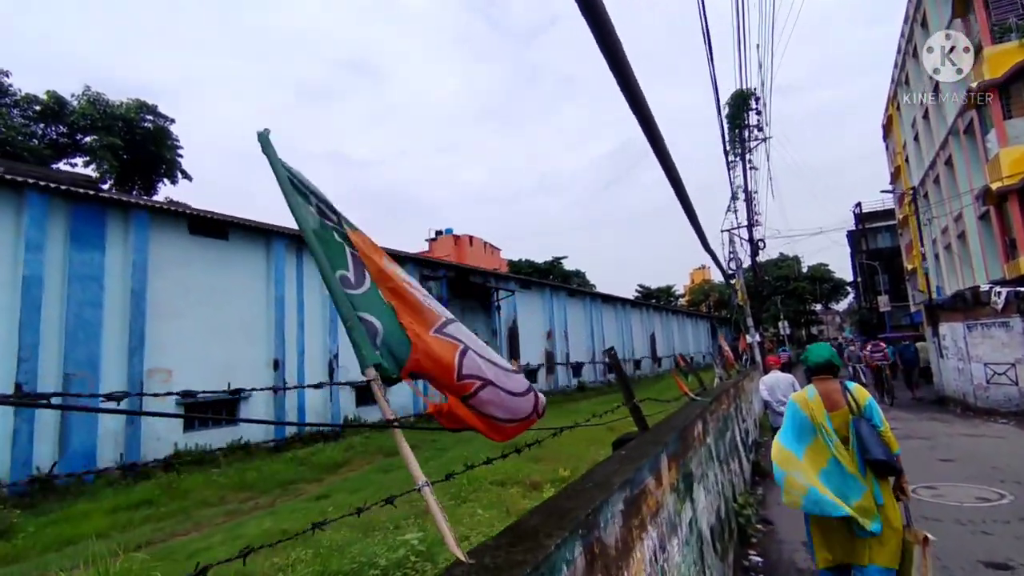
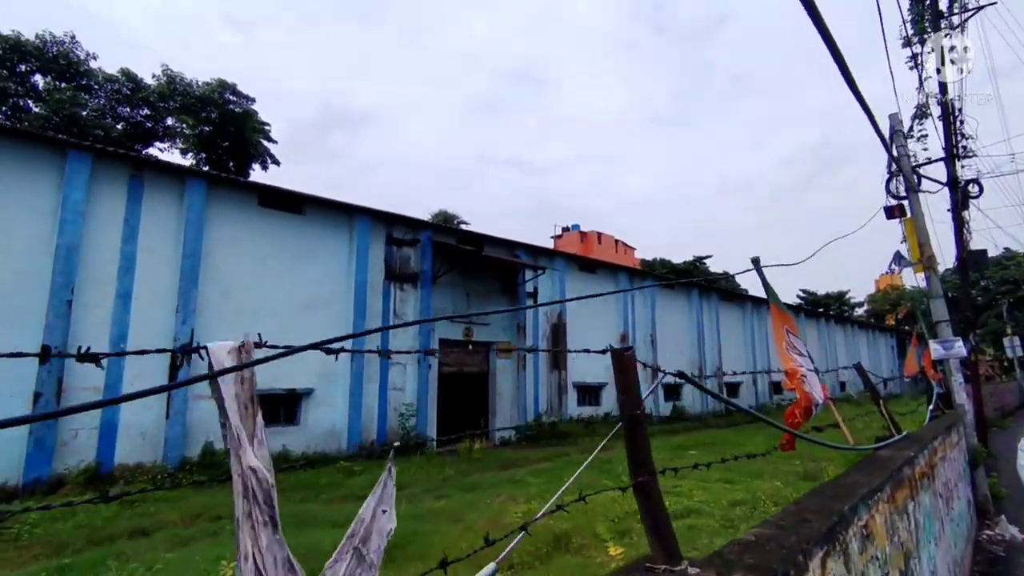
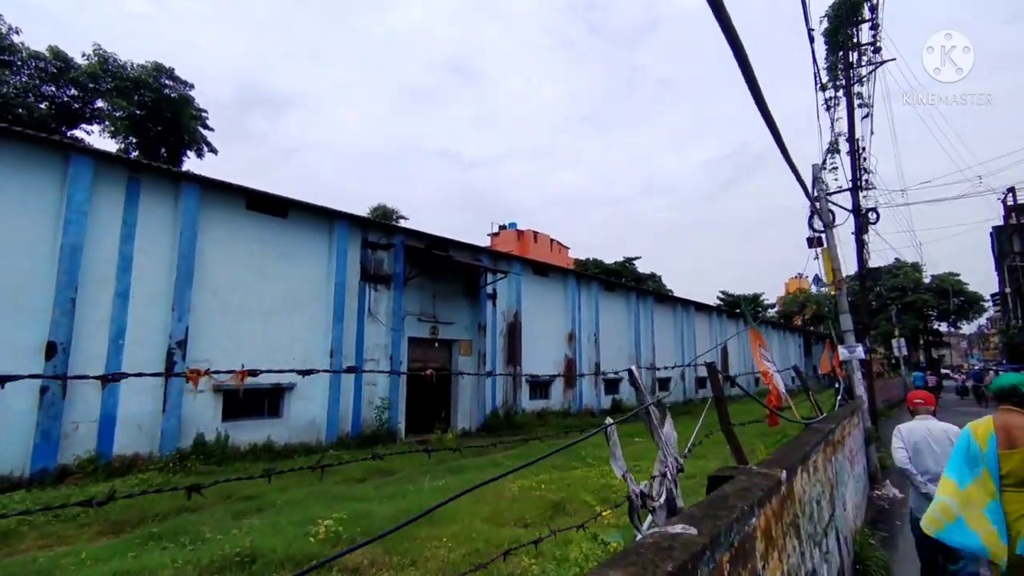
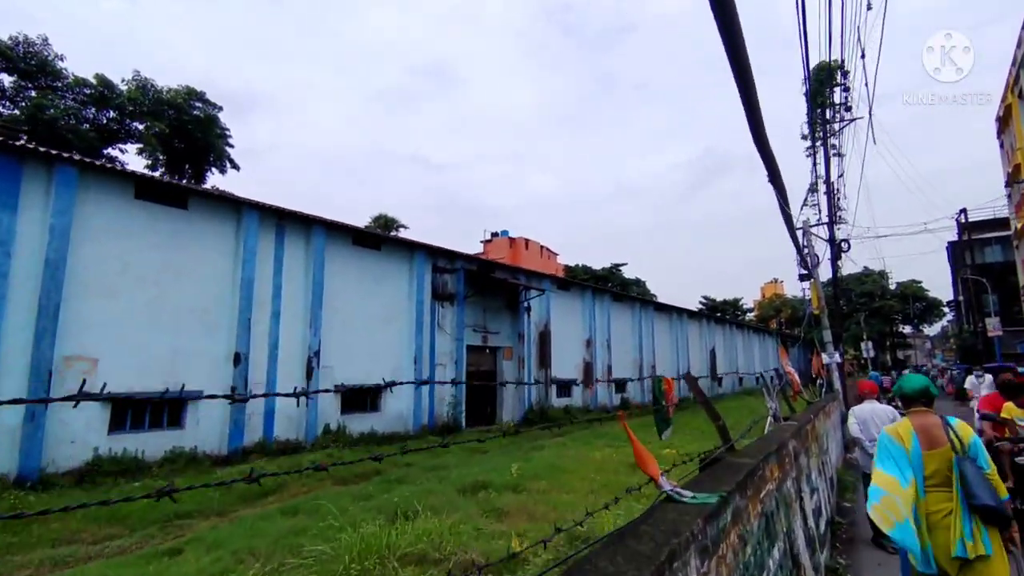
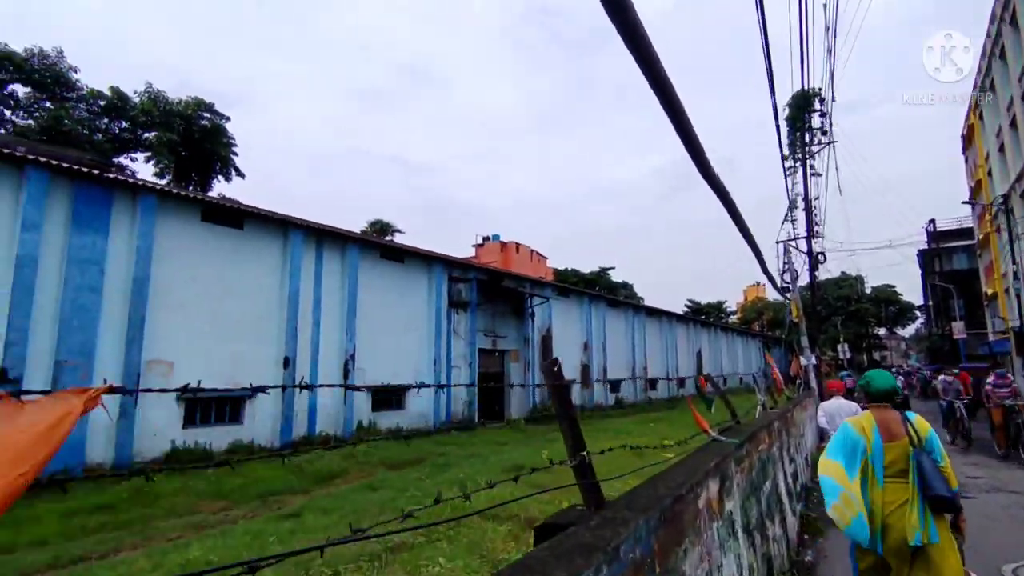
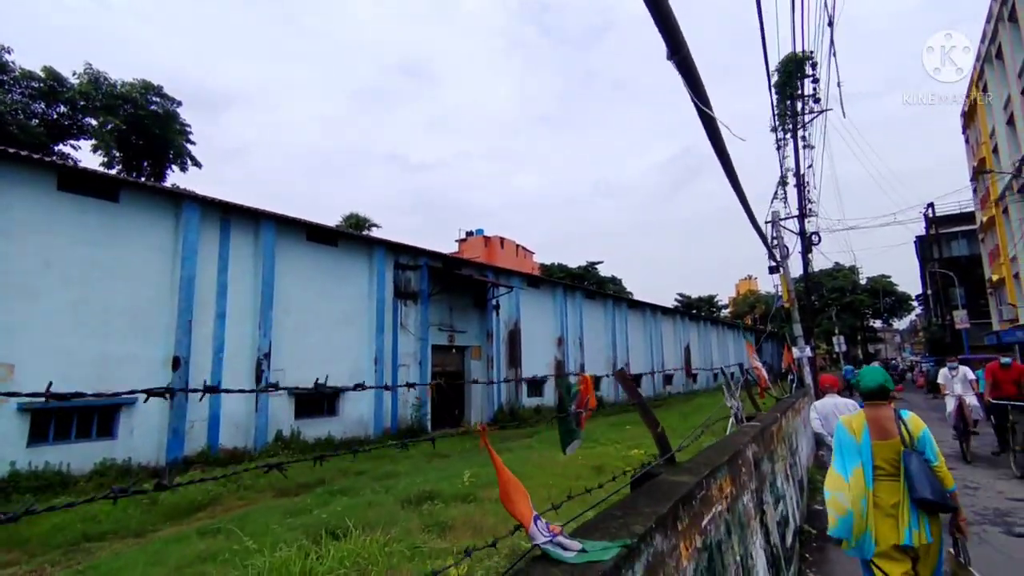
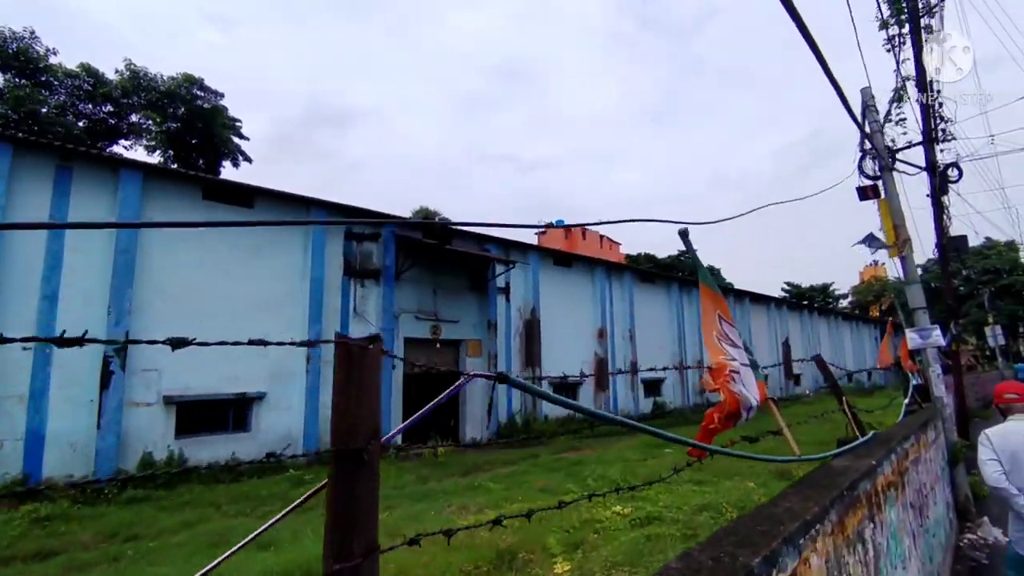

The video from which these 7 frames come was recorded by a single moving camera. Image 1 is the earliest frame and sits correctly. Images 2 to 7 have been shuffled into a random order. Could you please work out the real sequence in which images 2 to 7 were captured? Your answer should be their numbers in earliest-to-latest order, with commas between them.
5, 4, 6, 3, 2, 7
